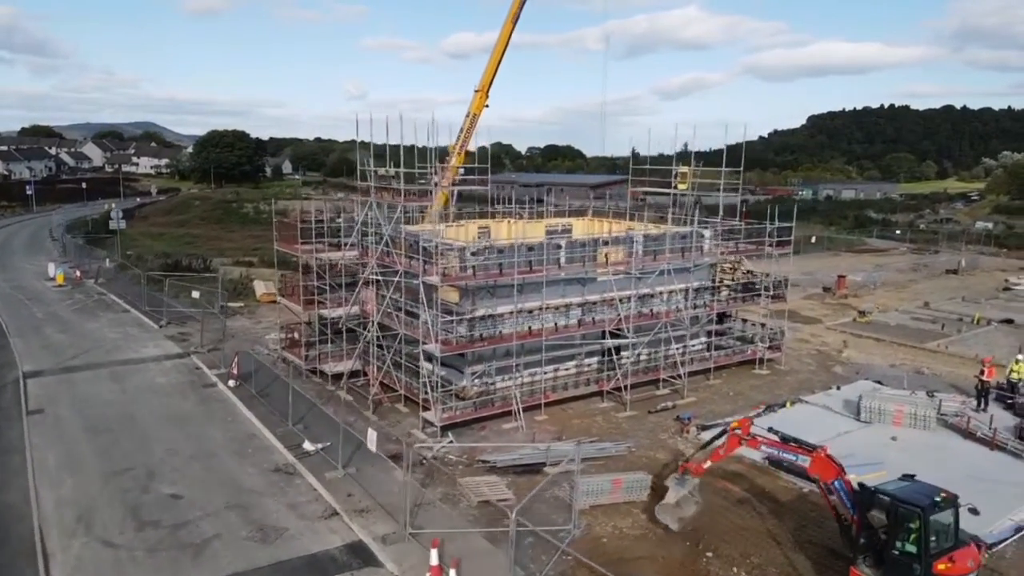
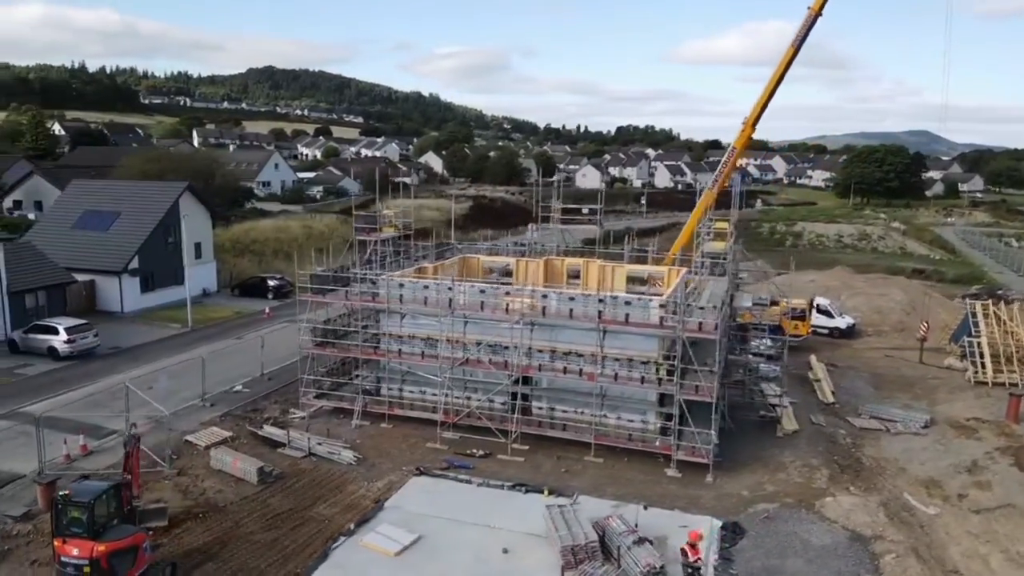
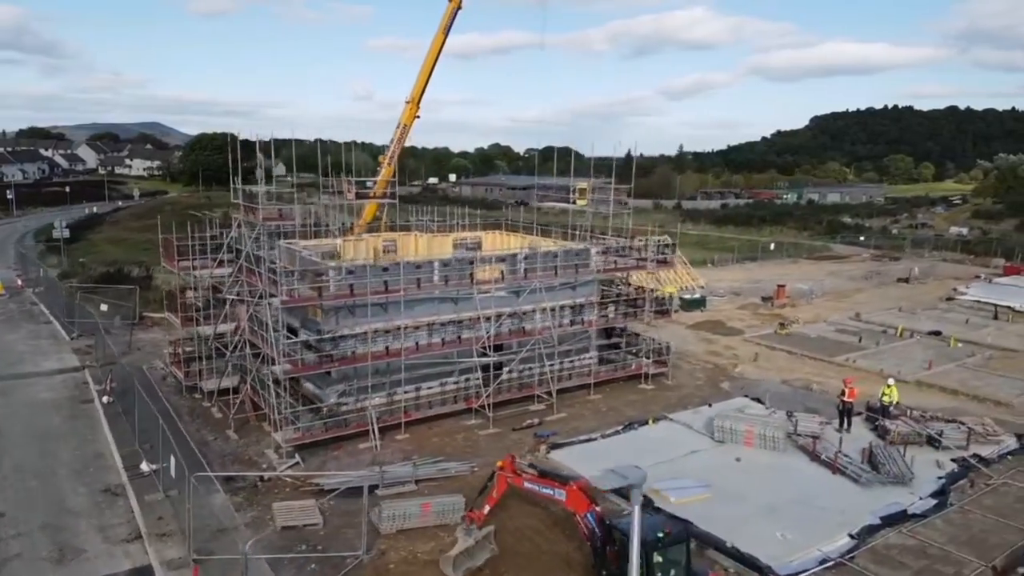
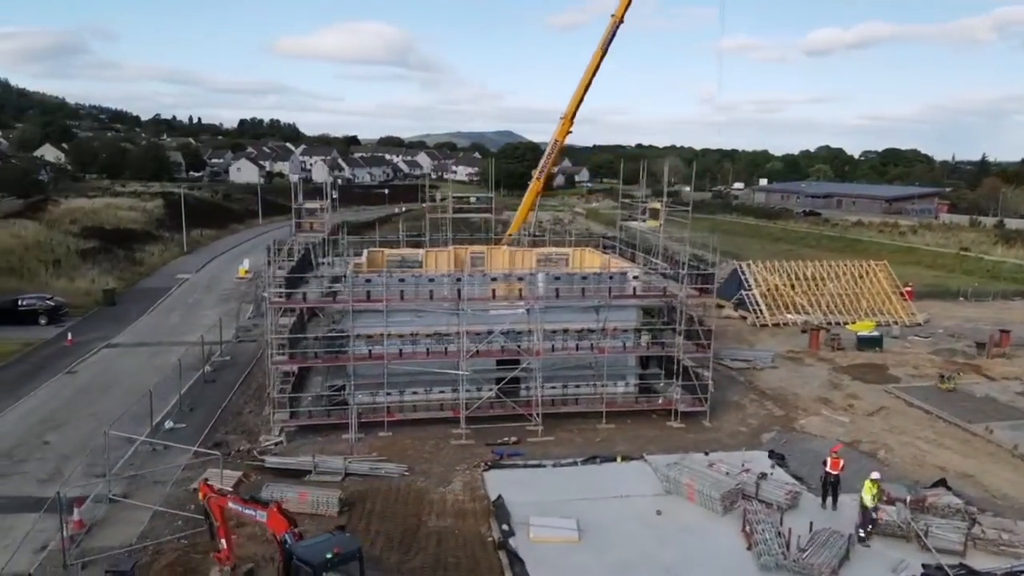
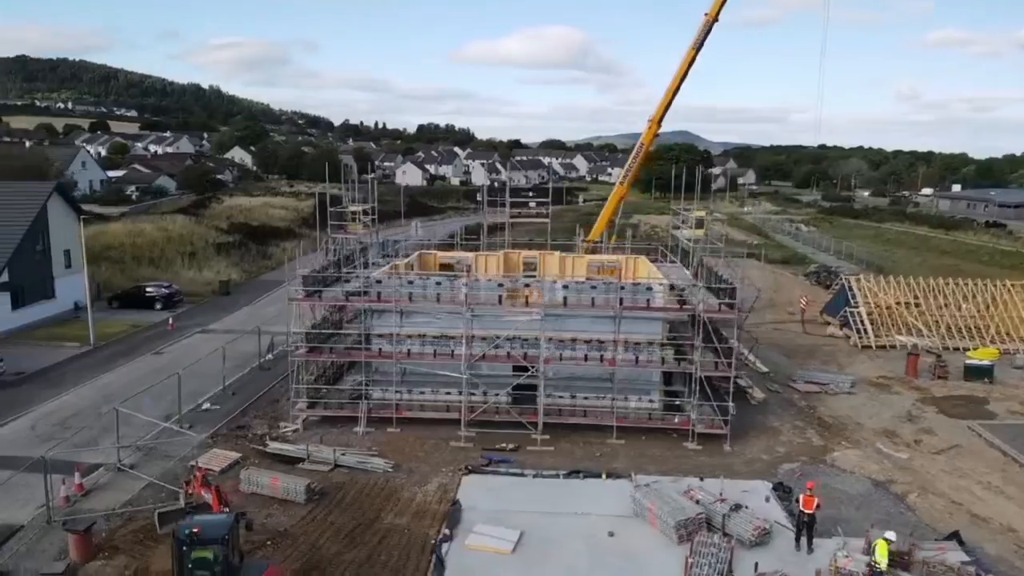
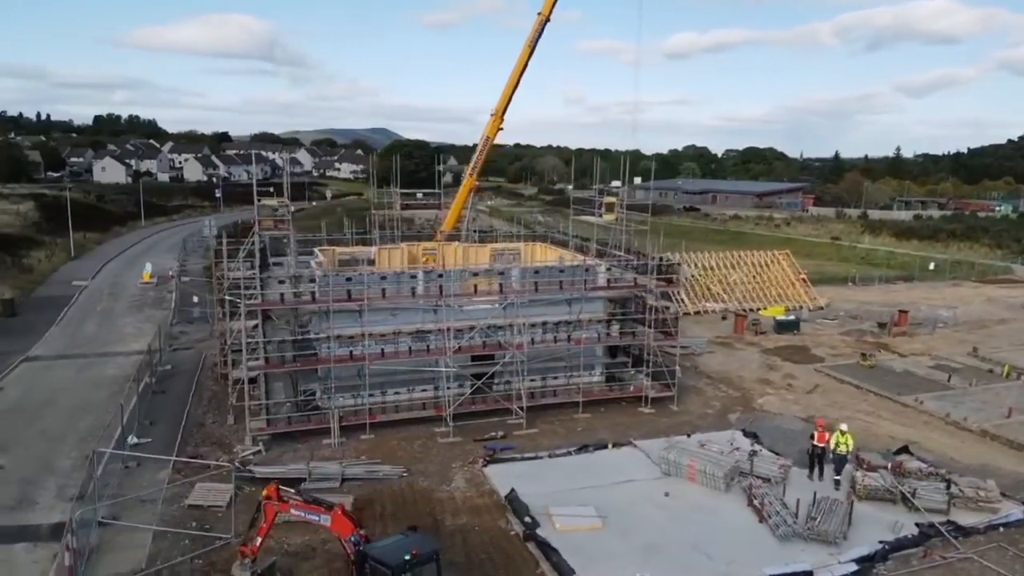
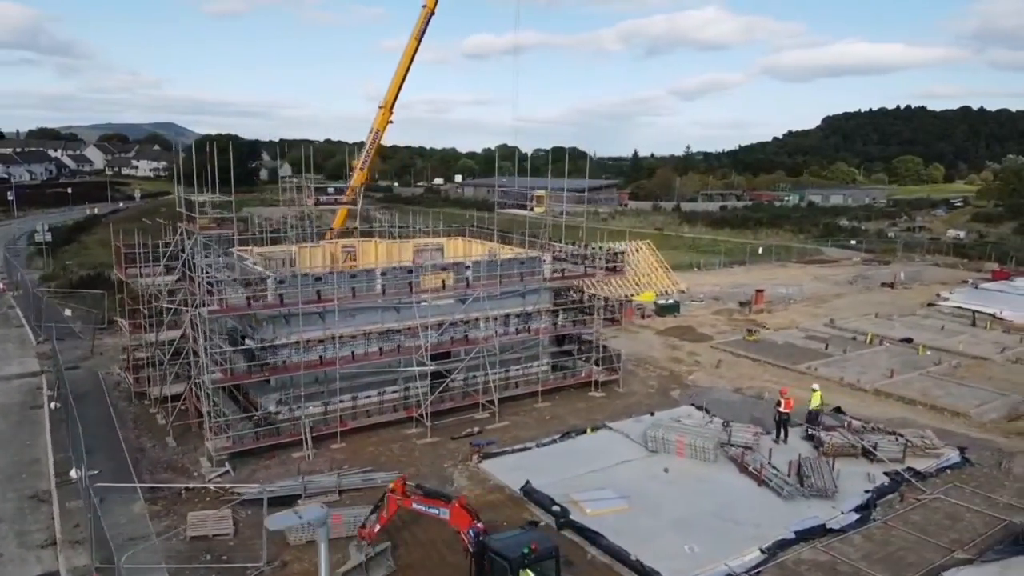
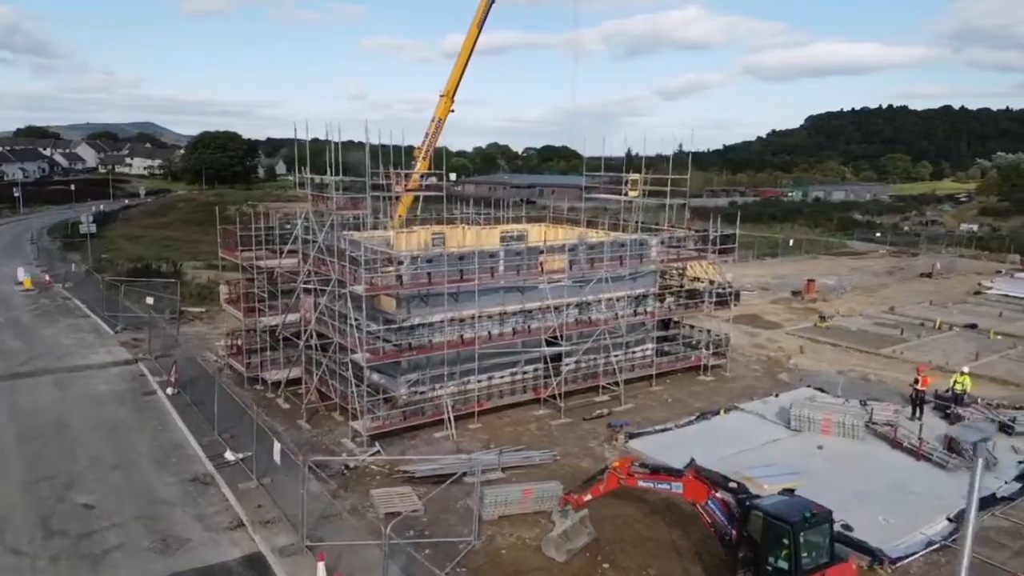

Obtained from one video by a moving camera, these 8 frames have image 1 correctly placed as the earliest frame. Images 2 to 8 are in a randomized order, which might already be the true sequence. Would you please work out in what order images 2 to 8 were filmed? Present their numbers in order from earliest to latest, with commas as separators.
8, 3, 7, 6, 4, 5, 2
